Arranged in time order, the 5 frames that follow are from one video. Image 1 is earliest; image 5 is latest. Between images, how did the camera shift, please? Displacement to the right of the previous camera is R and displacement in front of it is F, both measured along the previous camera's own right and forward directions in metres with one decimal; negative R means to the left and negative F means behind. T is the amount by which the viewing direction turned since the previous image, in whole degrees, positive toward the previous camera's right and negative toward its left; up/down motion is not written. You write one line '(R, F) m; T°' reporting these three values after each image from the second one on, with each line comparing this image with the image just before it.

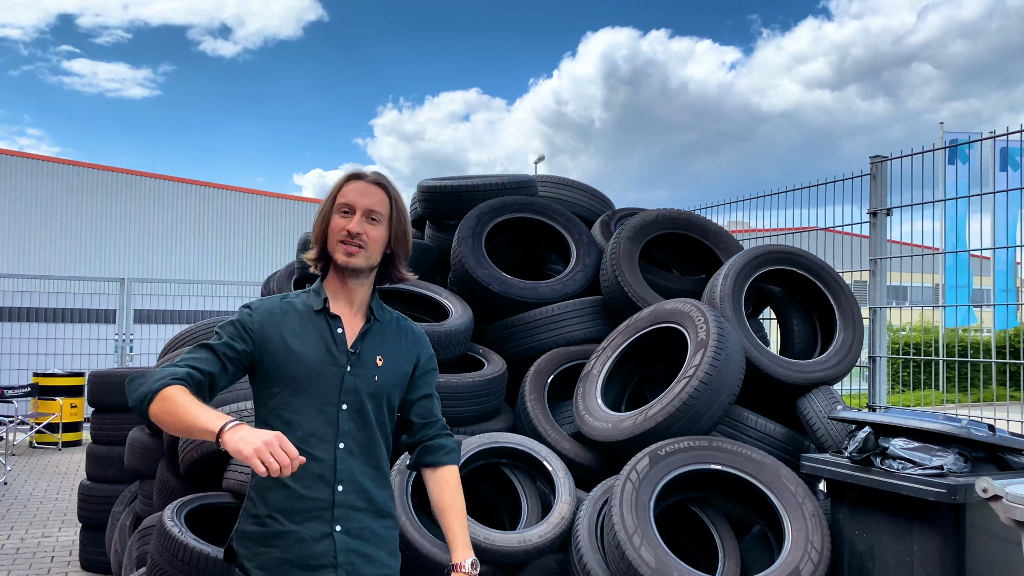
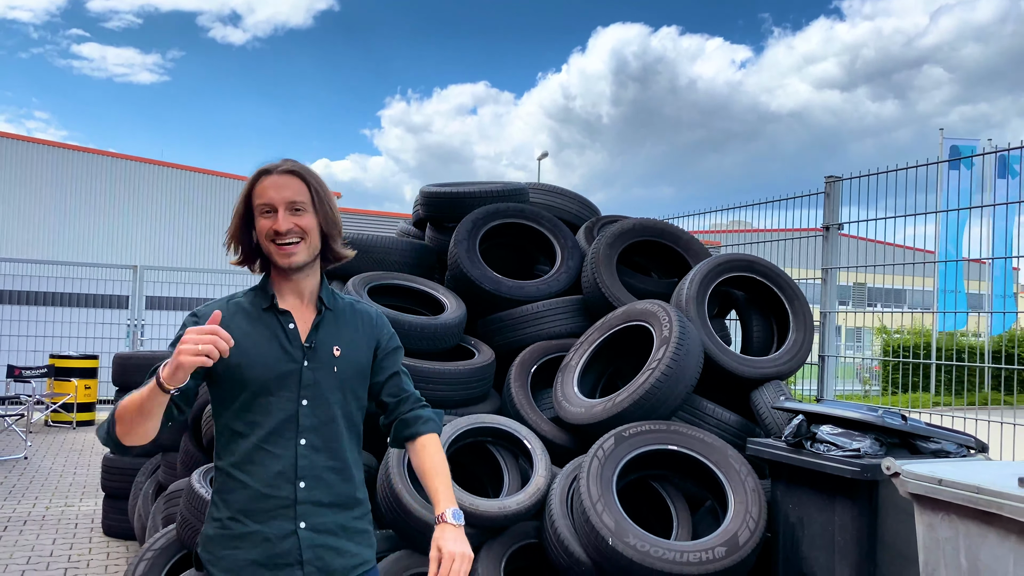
(+0.1, -0.5) m; 0°
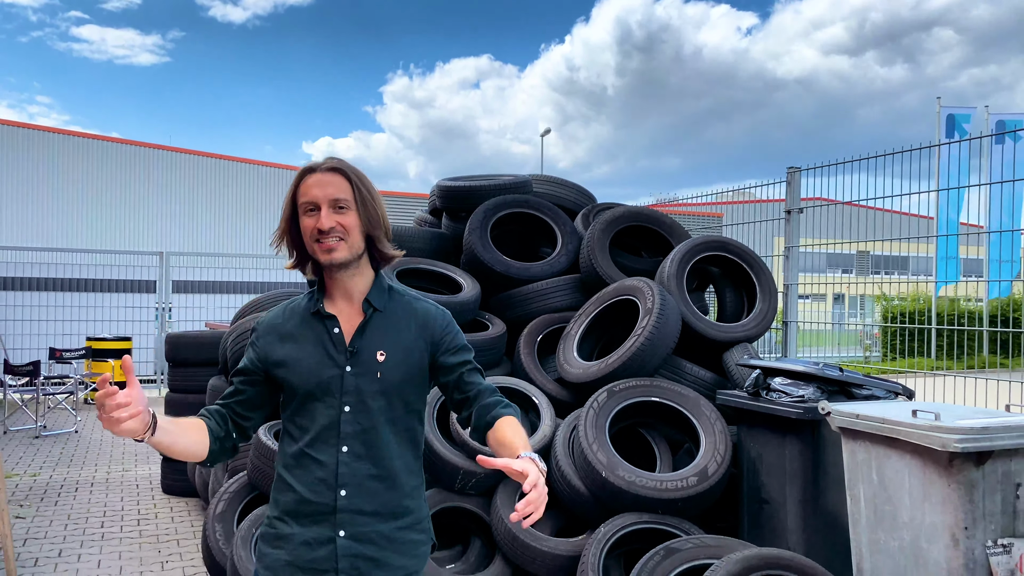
(0.0, -0.8) m; -1°
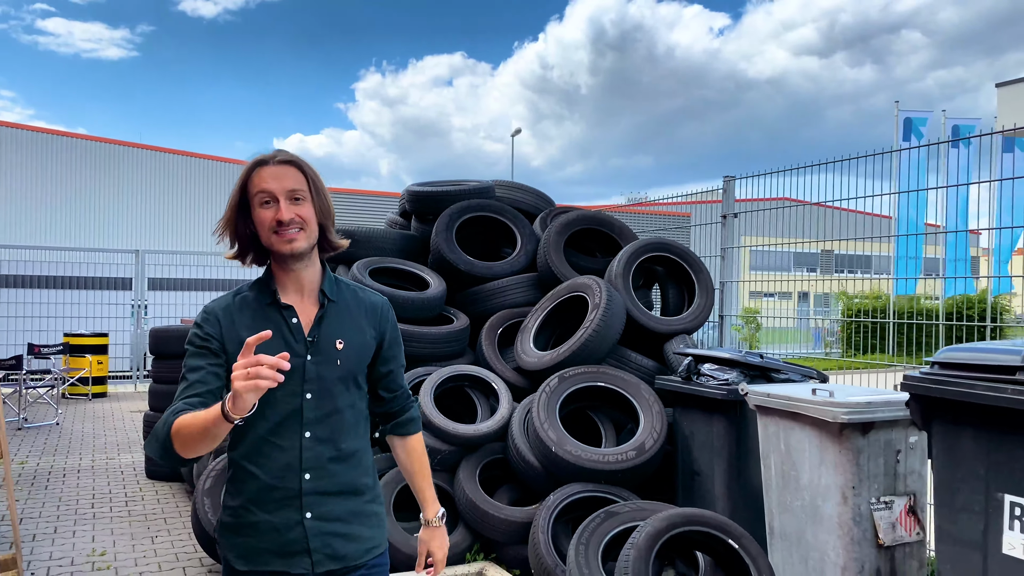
(+0.1, -0.5) m; +2°
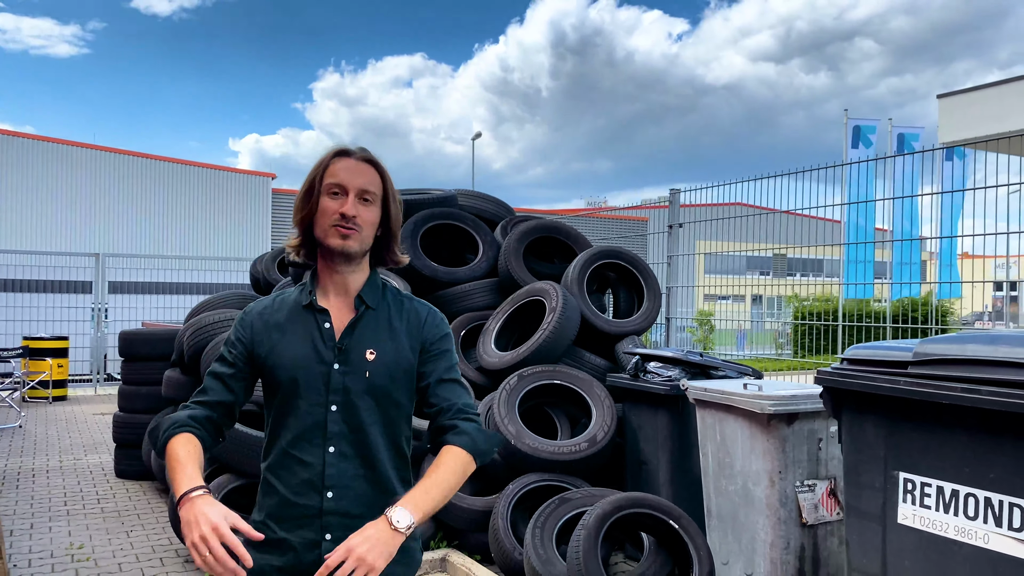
(0.0, -0.4) m; +3°
